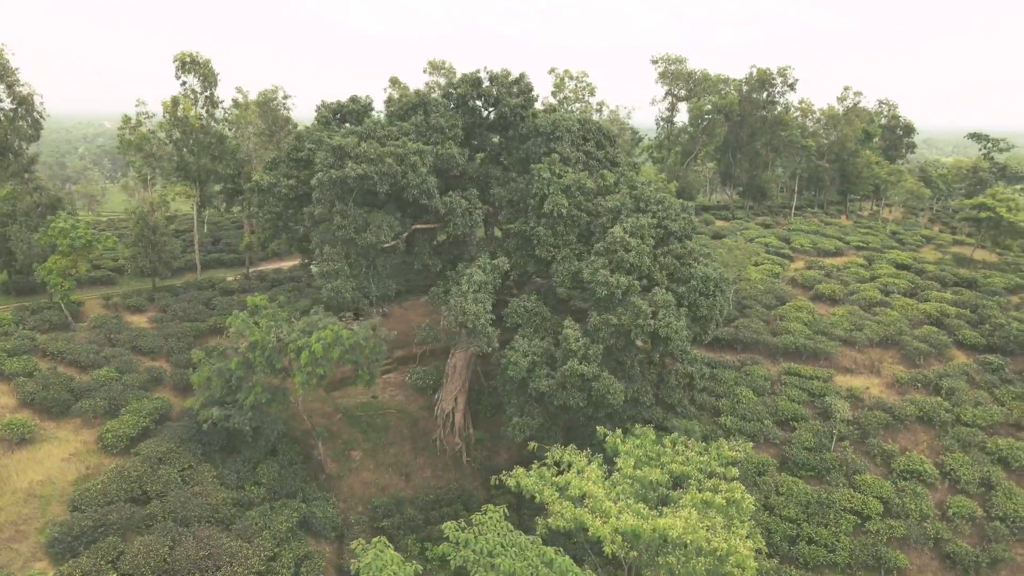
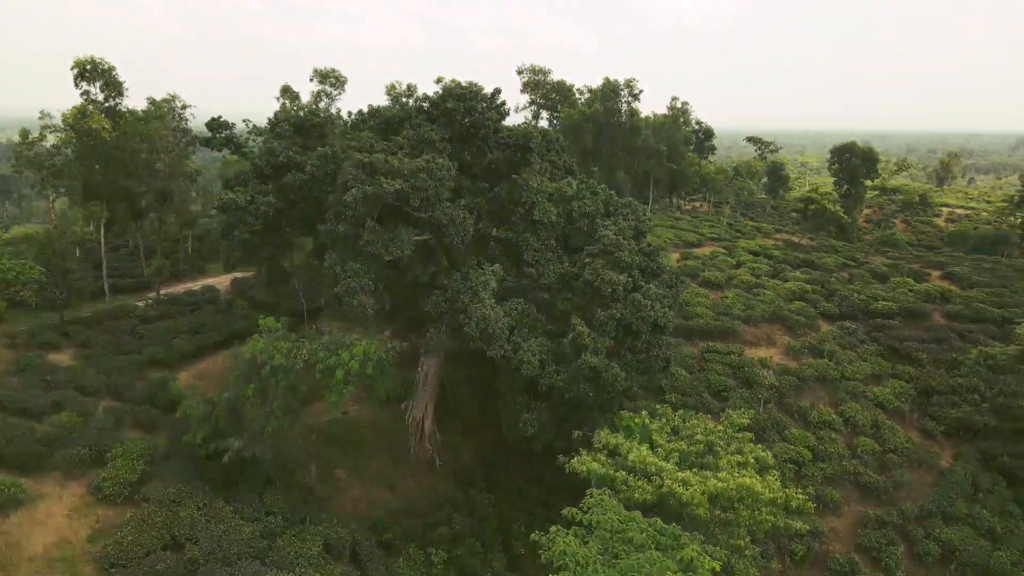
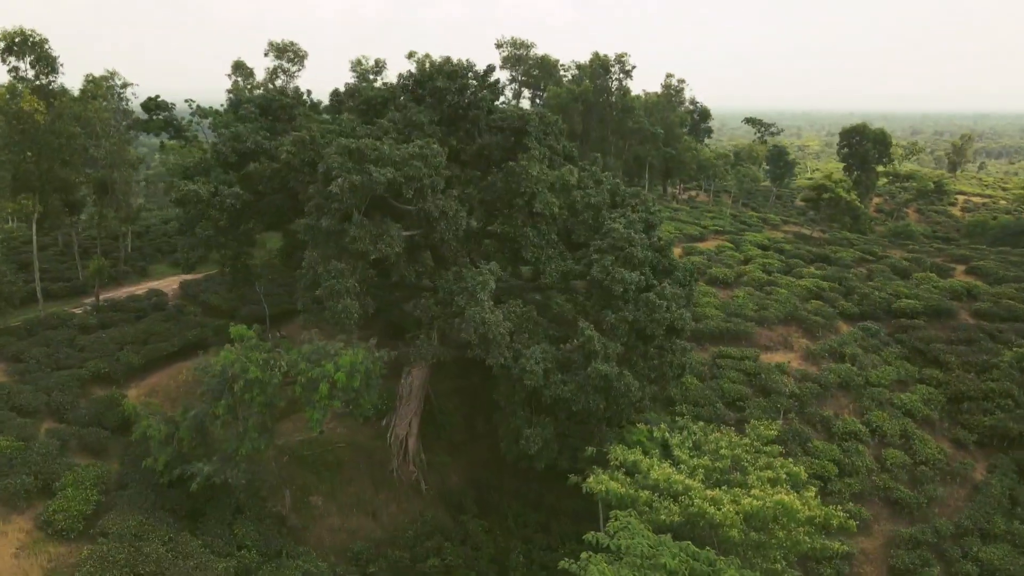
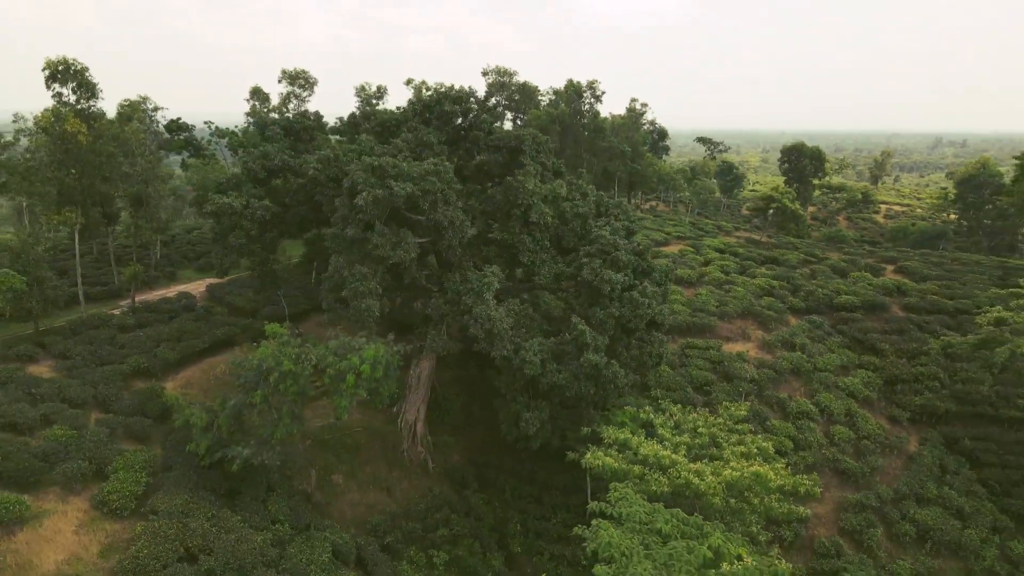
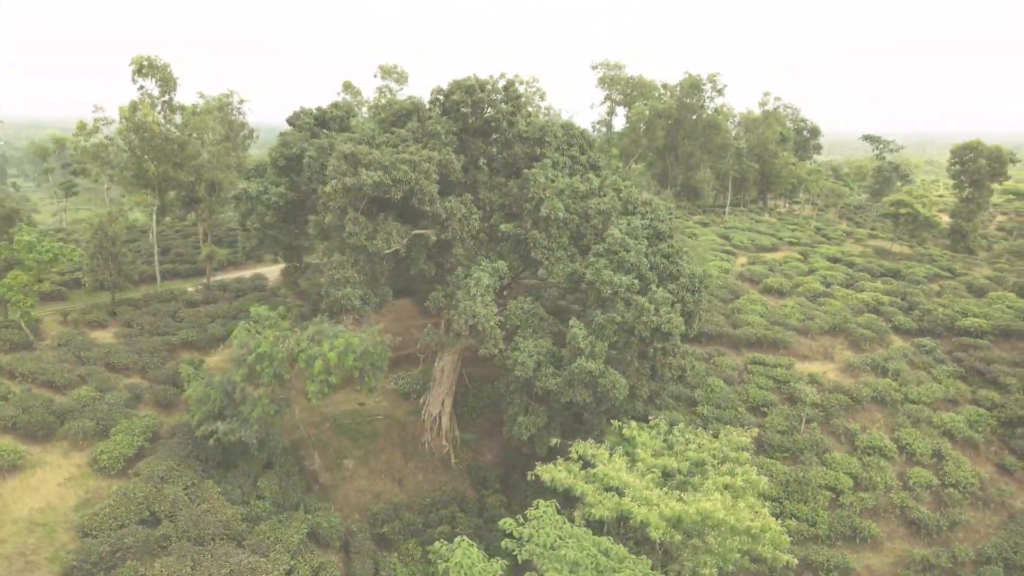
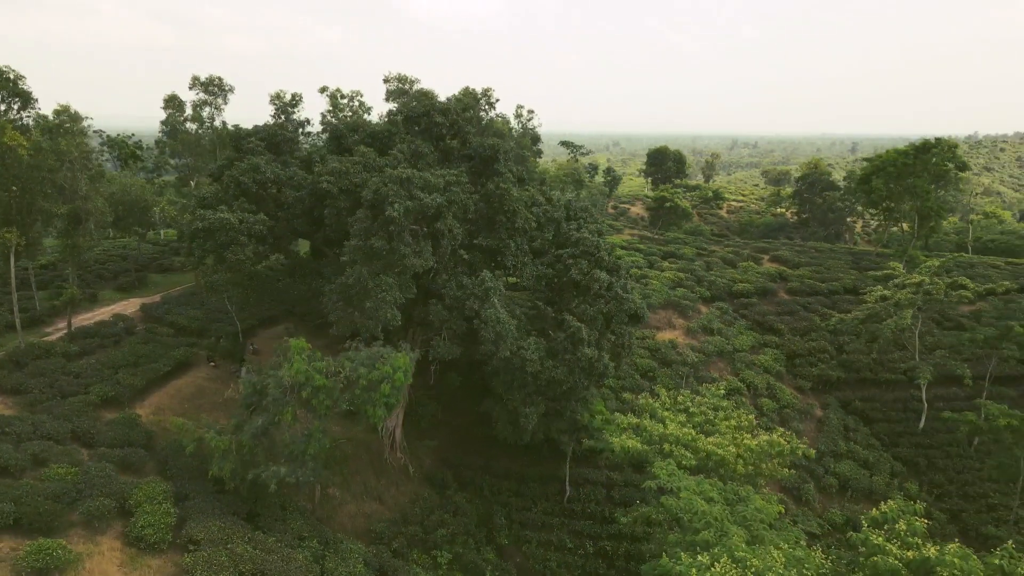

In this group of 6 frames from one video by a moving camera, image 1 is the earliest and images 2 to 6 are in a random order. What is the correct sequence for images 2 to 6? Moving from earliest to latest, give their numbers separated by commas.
5, 2, 3, 4, 6
